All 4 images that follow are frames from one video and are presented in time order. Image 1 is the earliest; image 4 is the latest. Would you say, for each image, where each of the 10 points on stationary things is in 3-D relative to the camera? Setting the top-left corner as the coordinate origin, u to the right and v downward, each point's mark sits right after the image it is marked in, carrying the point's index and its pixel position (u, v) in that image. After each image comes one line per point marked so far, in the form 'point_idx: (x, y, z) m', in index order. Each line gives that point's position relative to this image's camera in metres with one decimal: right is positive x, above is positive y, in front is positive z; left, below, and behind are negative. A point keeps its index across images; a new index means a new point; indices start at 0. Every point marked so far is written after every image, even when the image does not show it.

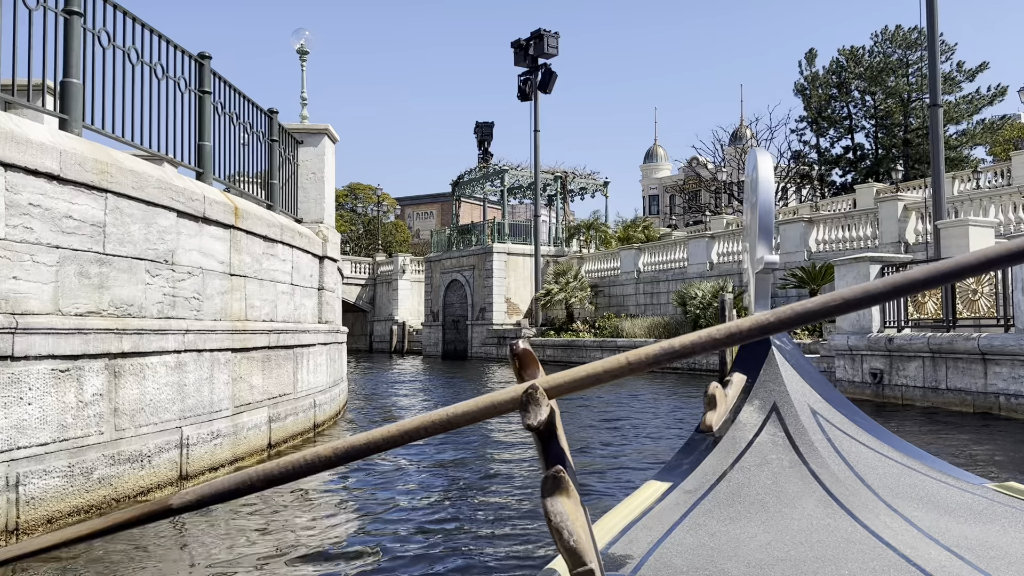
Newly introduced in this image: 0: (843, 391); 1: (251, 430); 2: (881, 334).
0: (+6.3, -1.9, +14.6) m
1: (-2.5, -1.4, +7.4) m
2: (+6.6, -0.8, +13.8) m
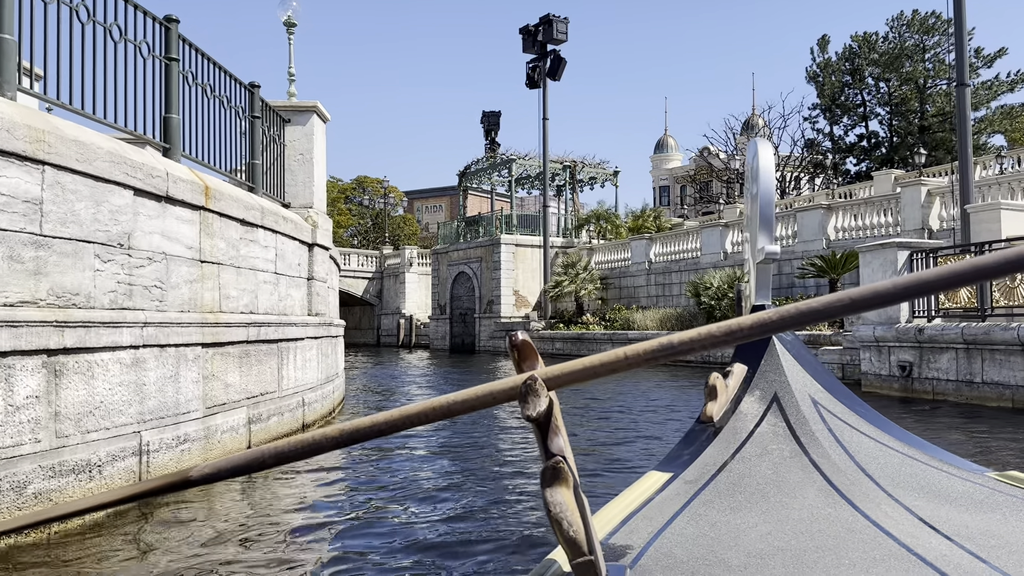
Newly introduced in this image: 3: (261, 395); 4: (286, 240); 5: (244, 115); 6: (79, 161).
0: (+6.4, -1.7, +13.8) m
1: (-2.5, -1.3, +6.7) m
2: (+6.7, -0.6, +13.0) m
3: (-2.4, -1.0, +7.5) m
4: (-2.5, +0.5, +8.4) m
5: (-2.9, +1.9, +8.3) m
6: (-2.8, +0.8, +5.0) m
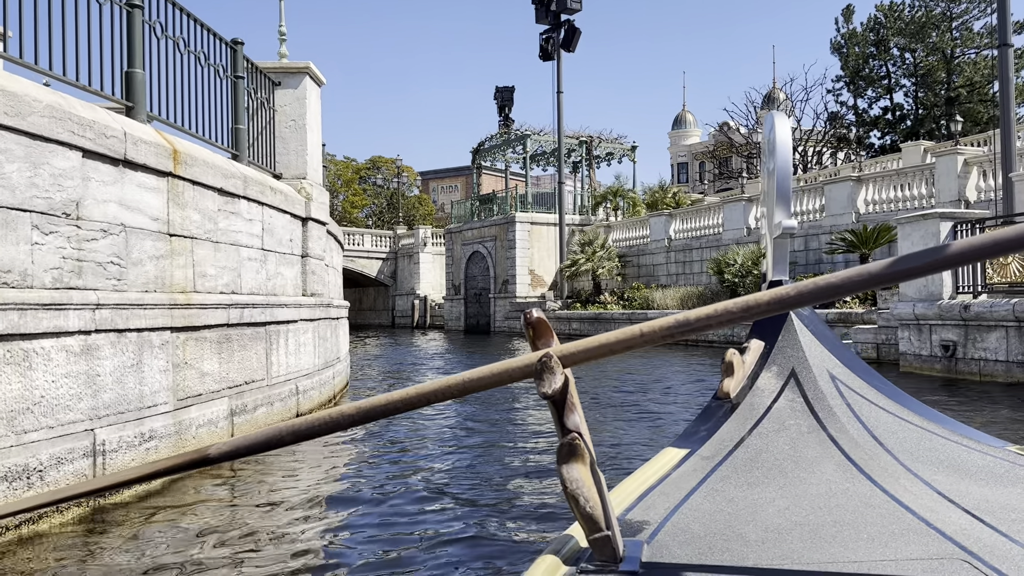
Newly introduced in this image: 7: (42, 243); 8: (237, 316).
0: (+6.6, -1.3, +13.0) m
1: (-2.4, -1.1, +6.0) m
2: (+6.9, -0.2, +12.1) m
3: (-2.3, -0.8, +6.8) m
4: (-2.4, +0.7, +7.7) m
5: (-2.8, +2.1, +7.5) m
6: (-2.8, +1.0, +4.3) m
7: (-2.7, +0.3, +4.5) m
8: (-2.3, -0.2, +6.6) m
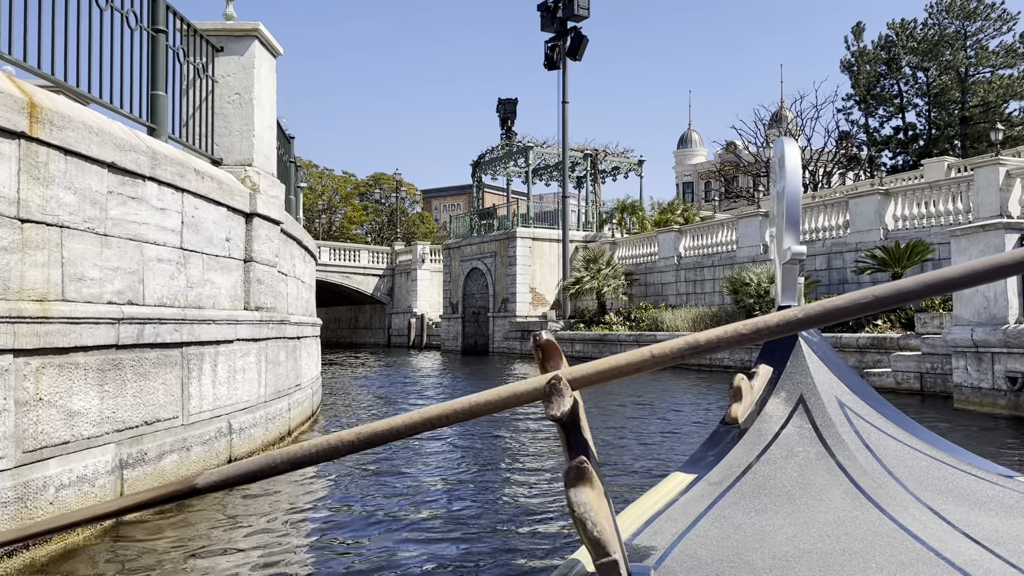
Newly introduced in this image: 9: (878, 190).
0: (+6.5, -1.6, +11.3) m
1: (-2.5, -1.1, +4.3) m
2: (+6.9, -0.5, +10.4) m
3: (-2.4, -0.9, +5.1) m
4: (-2.4, +0.7, +6.1) m
5: (-2.8, +2.0, +5.9) m
6: (-2.9, +1.0, +2.7) m
7: (-2.8, +0.3, +2.9) m
8: (-2.4, -0.3, +4.9) m
9: (+9.2, +2.5, +19.3) m
